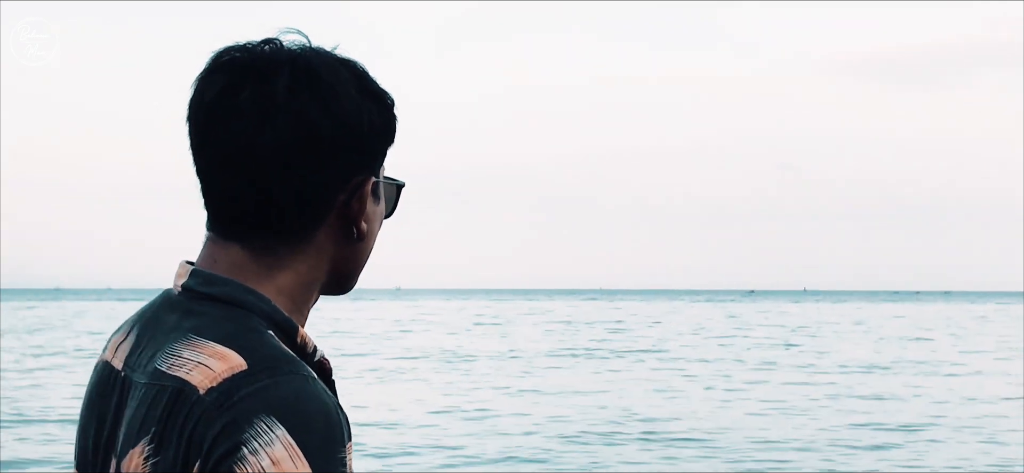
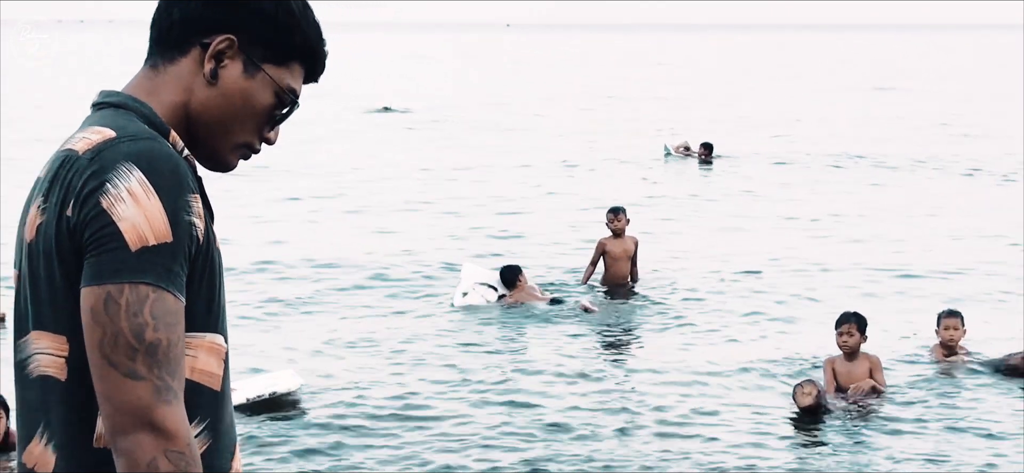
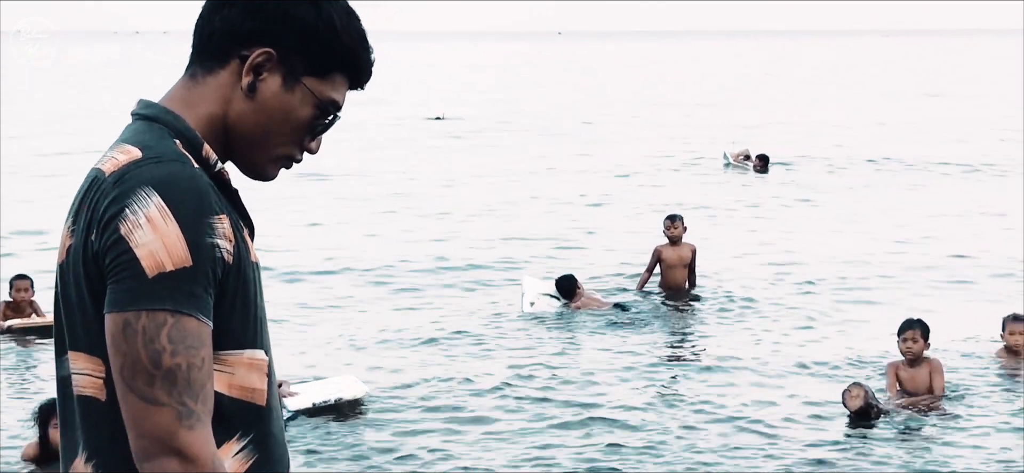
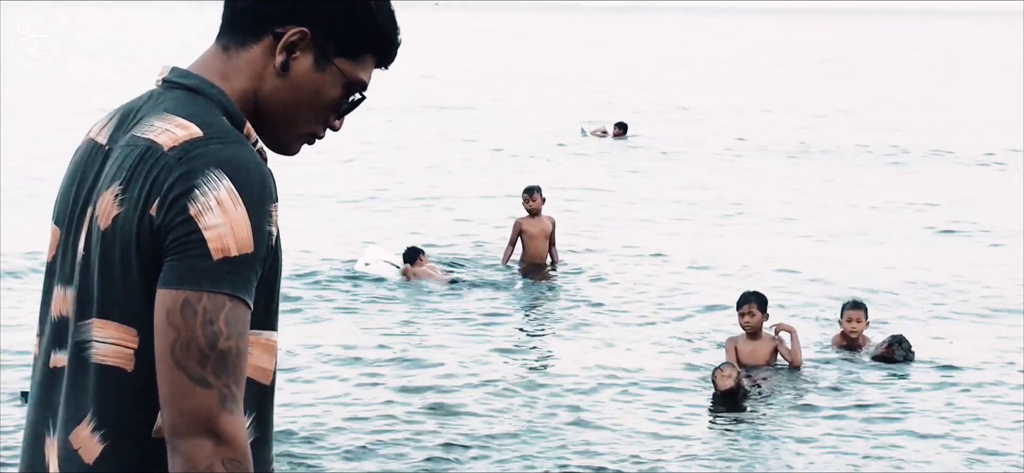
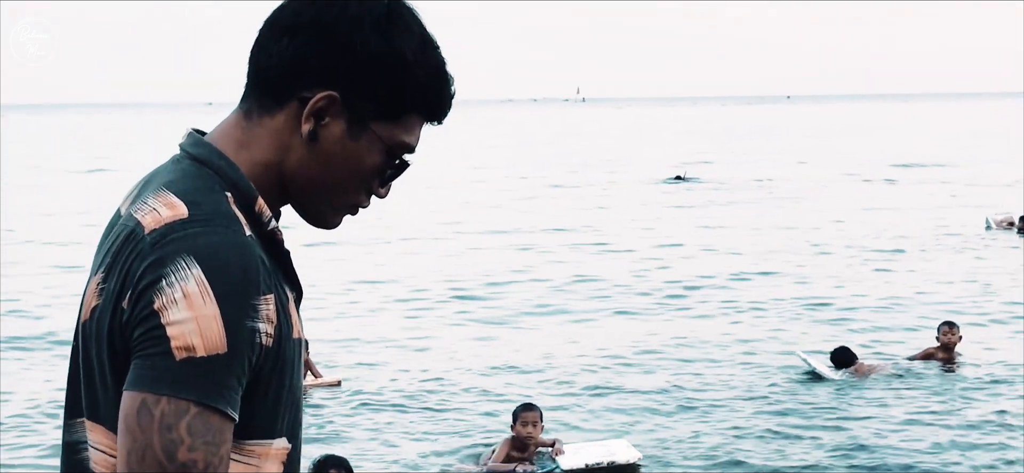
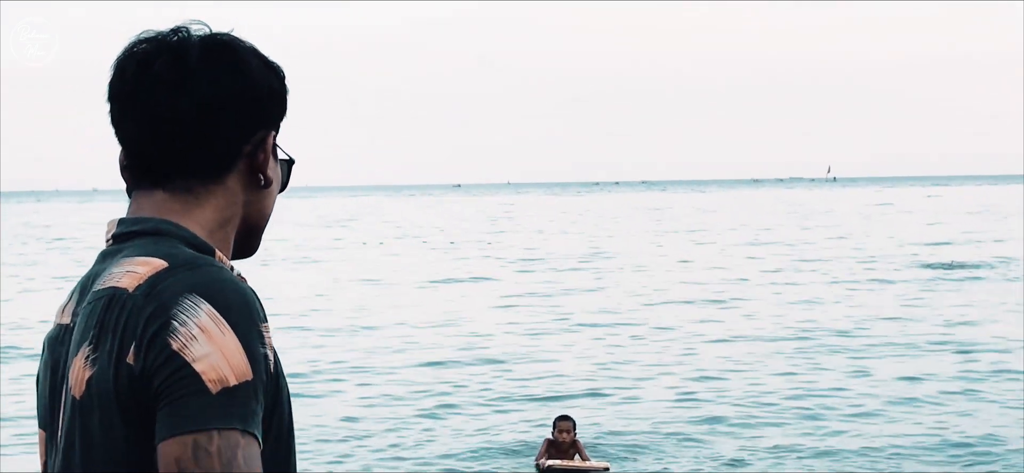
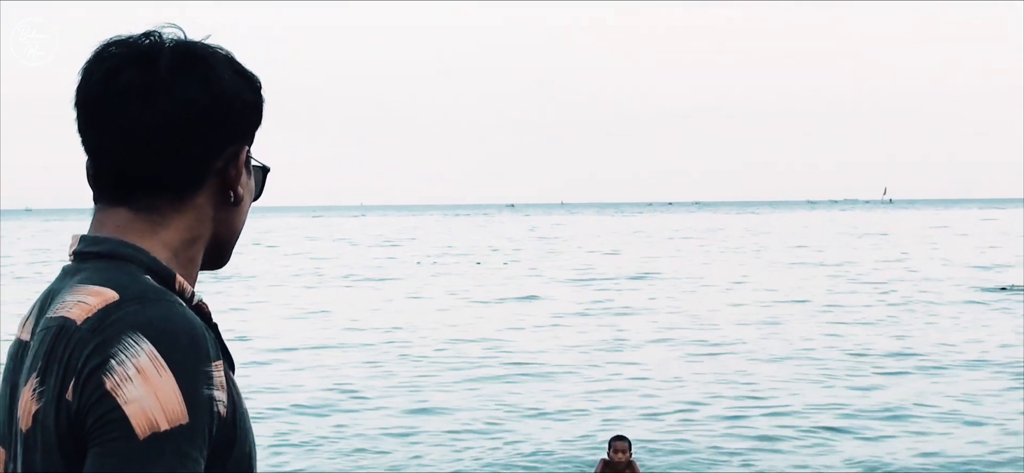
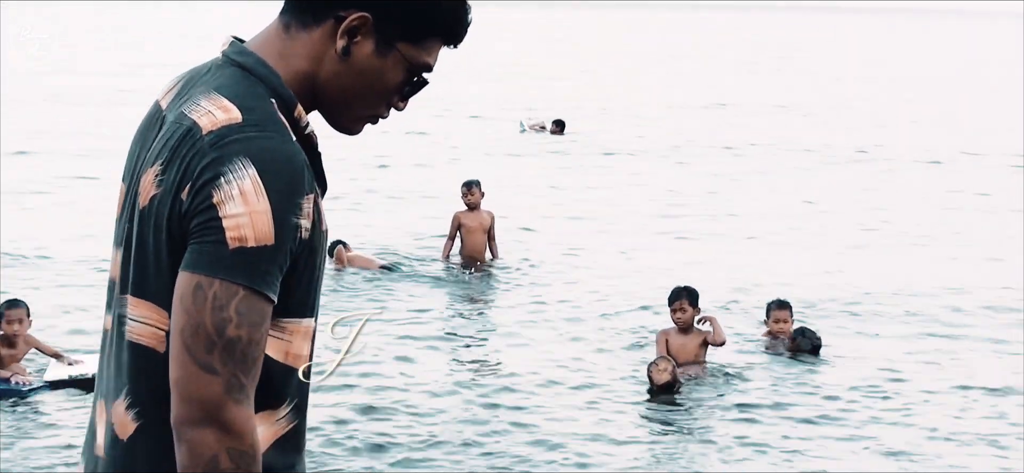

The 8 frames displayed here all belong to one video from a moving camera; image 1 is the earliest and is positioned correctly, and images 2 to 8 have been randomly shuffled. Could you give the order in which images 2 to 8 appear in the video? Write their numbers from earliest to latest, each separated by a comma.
7, 6, 5, 3, 2, 4, 8
